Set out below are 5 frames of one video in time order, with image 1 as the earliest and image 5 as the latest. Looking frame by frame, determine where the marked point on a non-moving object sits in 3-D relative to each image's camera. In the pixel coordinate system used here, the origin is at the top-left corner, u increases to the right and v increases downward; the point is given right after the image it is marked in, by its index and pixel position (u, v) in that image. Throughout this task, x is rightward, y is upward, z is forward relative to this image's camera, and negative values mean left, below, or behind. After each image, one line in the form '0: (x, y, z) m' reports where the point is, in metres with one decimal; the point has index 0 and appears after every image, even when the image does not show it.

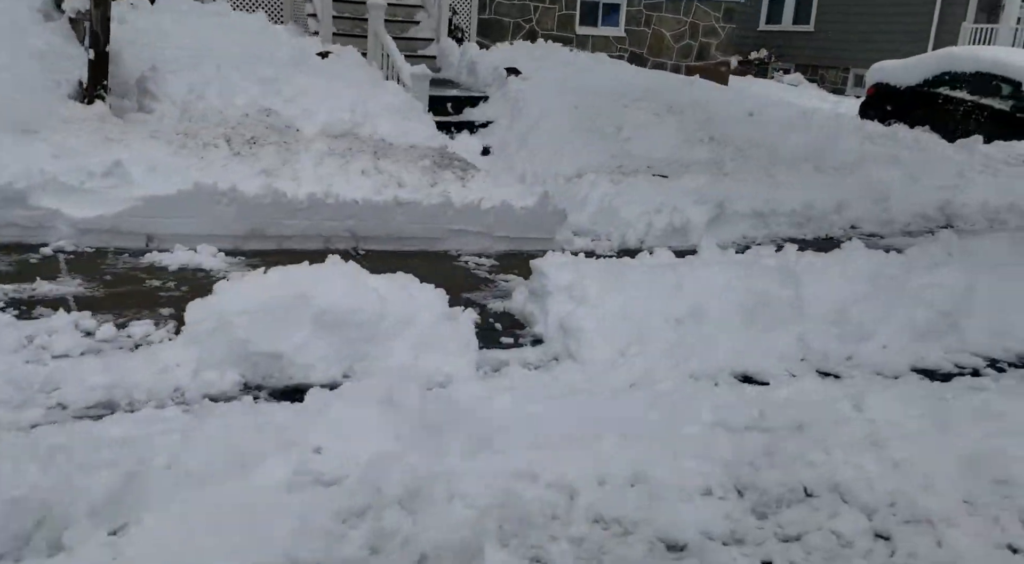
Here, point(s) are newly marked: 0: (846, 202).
0: (+3.8, +0.9, +10.7) m
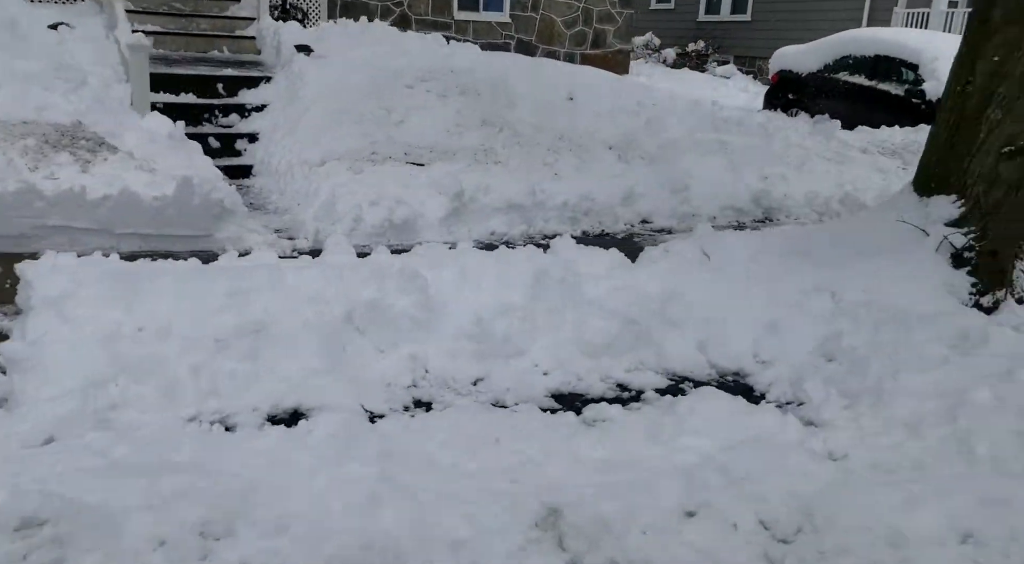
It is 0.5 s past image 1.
0: (+1.3, +0.9, +9.6) m
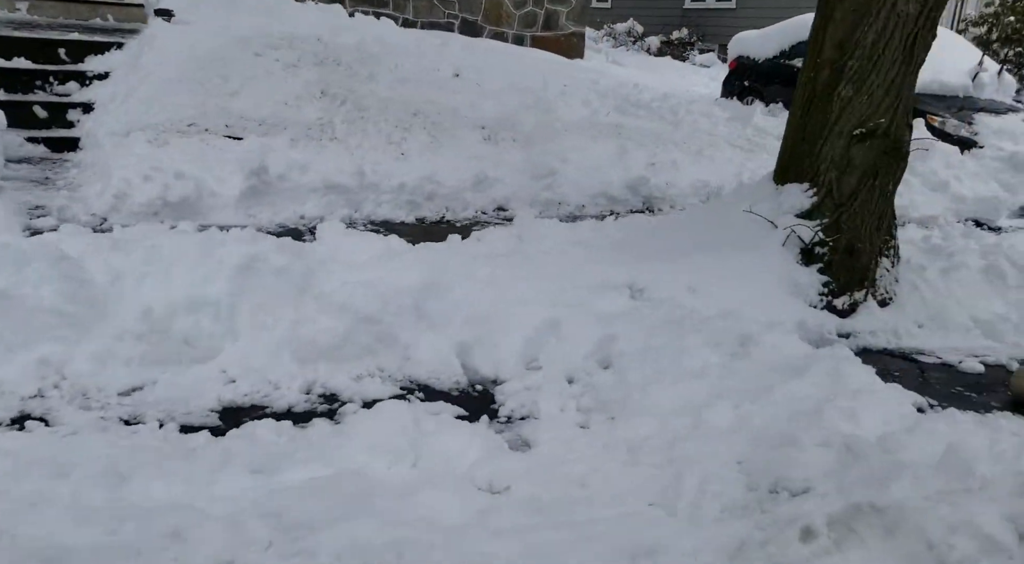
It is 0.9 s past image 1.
0: (-0.2, +1.0, +8.8) m
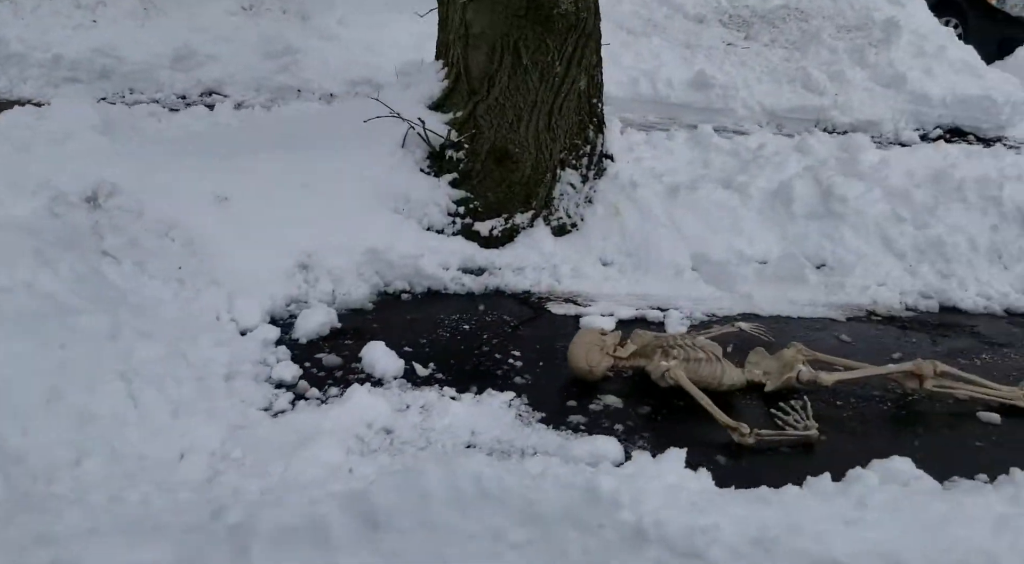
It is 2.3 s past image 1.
0: (-2.4, +1.8, +7.4) m
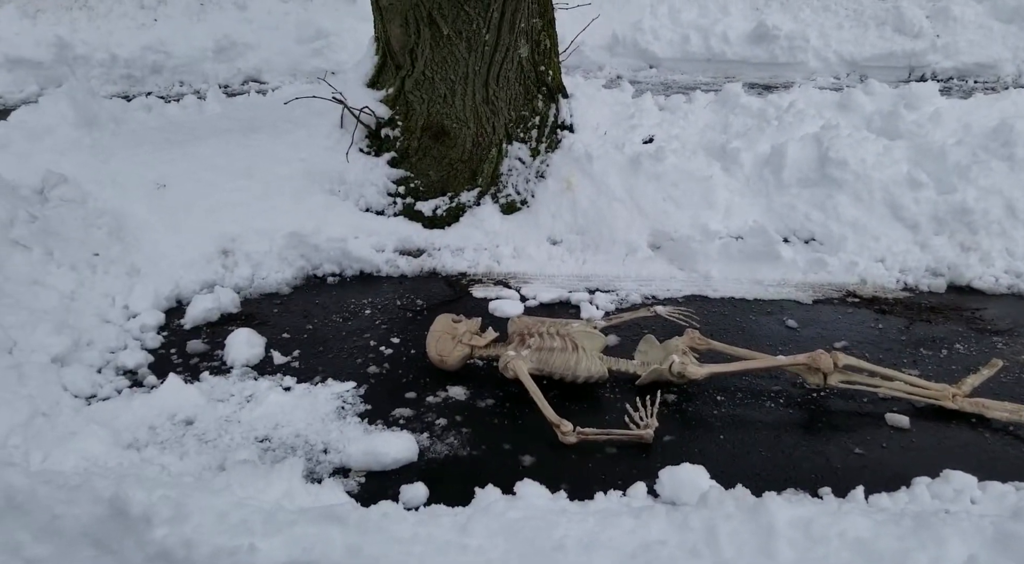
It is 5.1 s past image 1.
0: (-2.2, +2.0, +7.7) m
